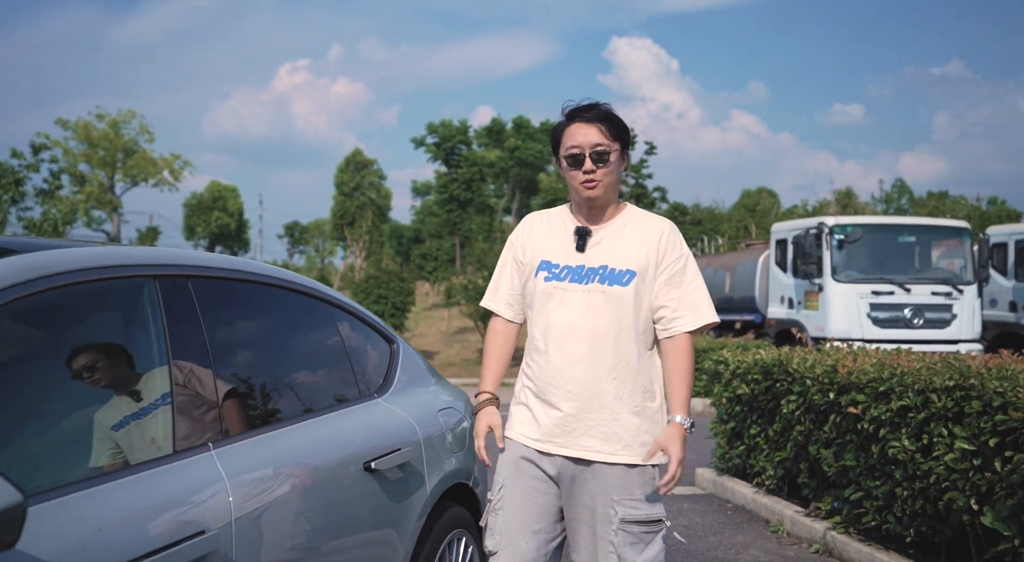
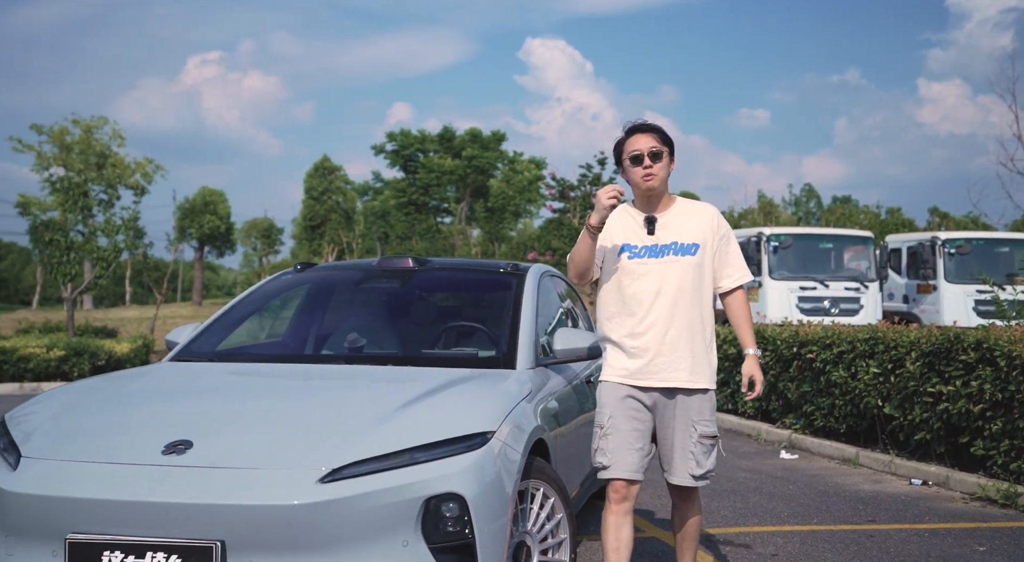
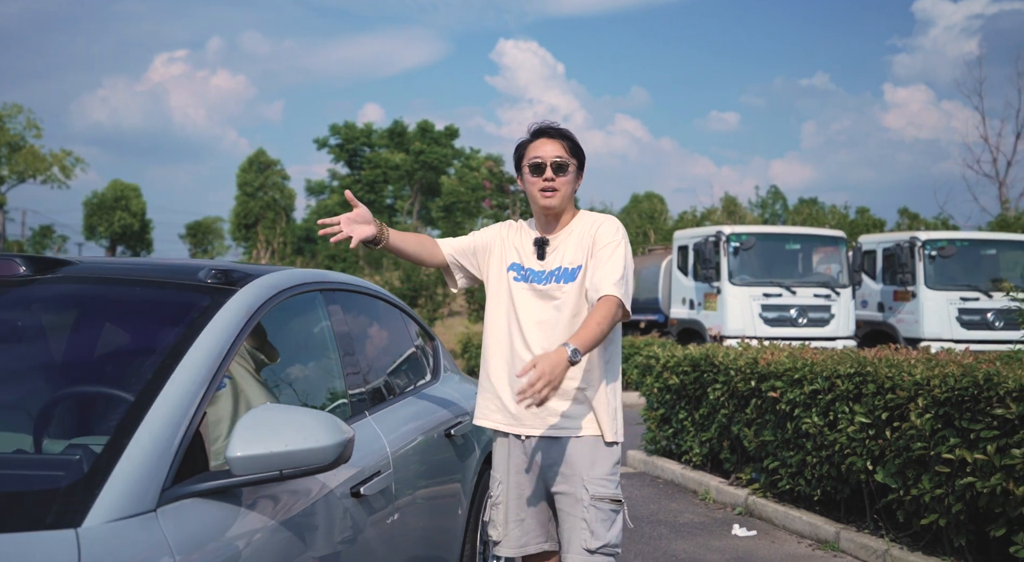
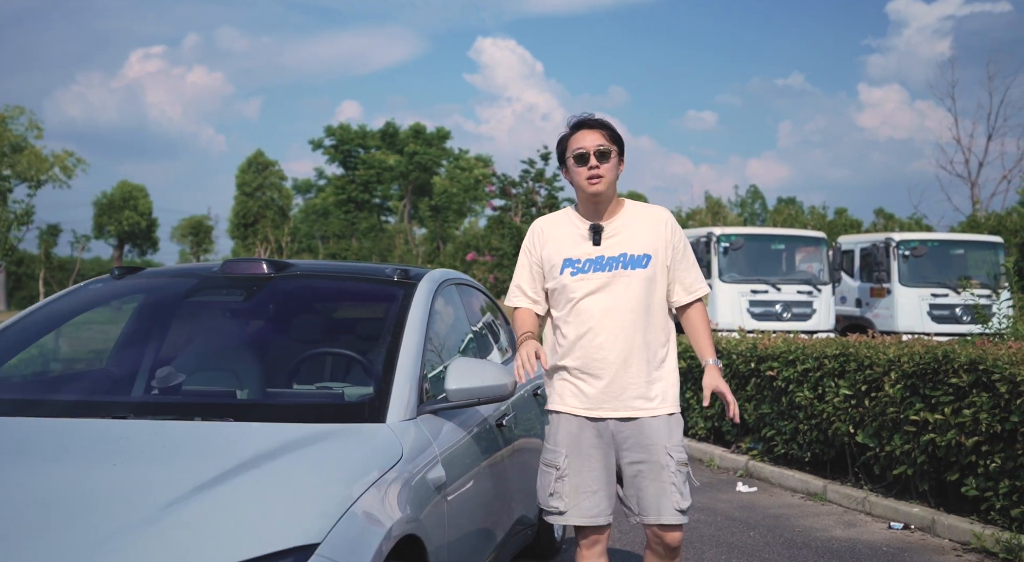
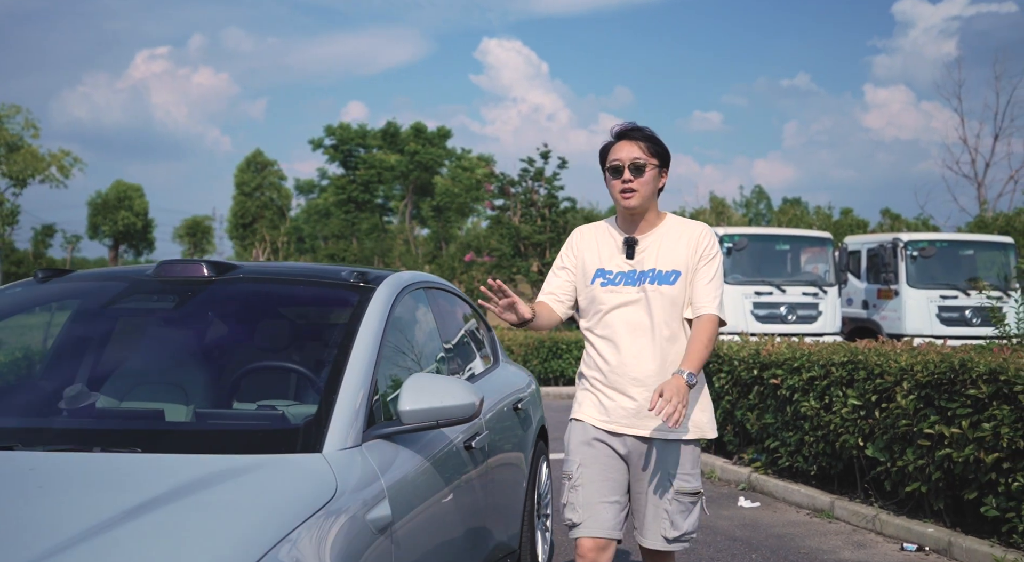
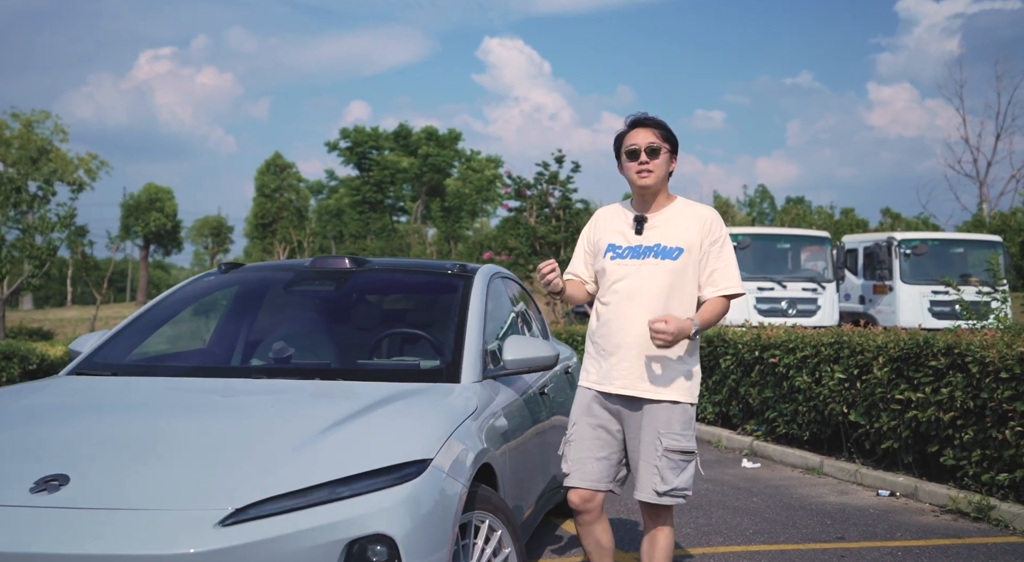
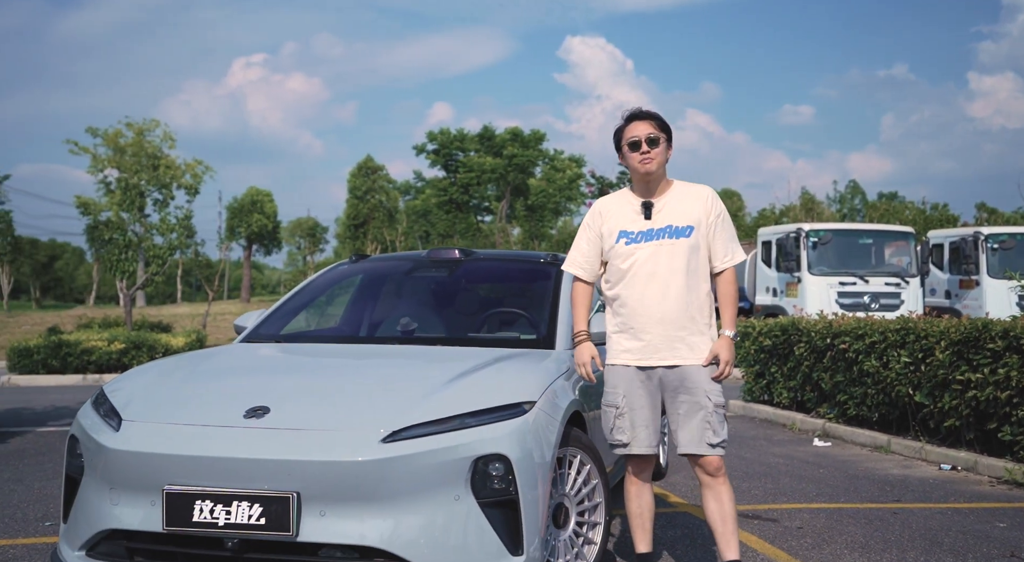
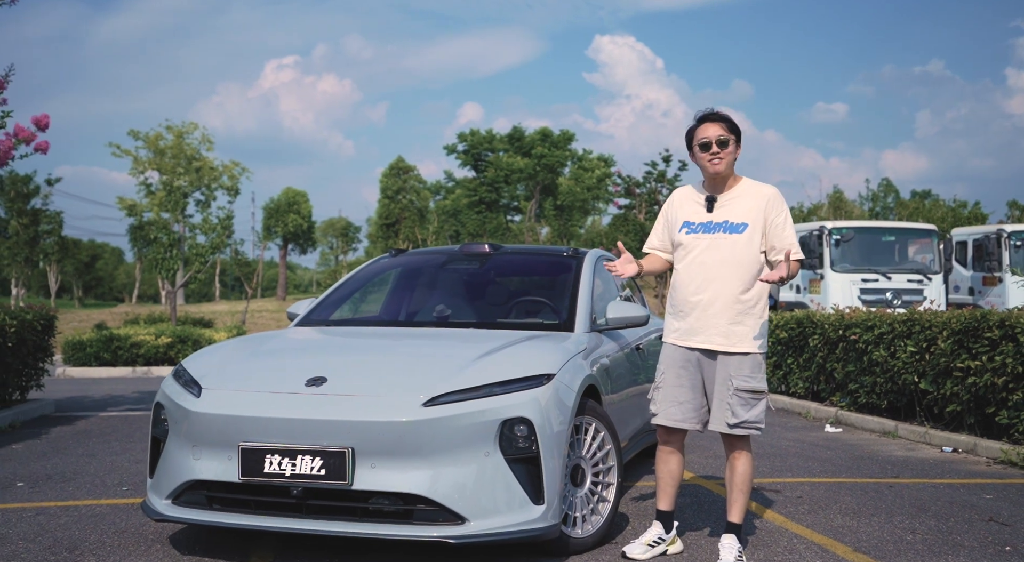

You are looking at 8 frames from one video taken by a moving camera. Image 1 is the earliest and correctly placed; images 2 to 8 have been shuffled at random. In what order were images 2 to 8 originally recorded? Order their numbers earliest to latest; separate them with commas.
3, 5, 4, 6, 2, 7, 8
